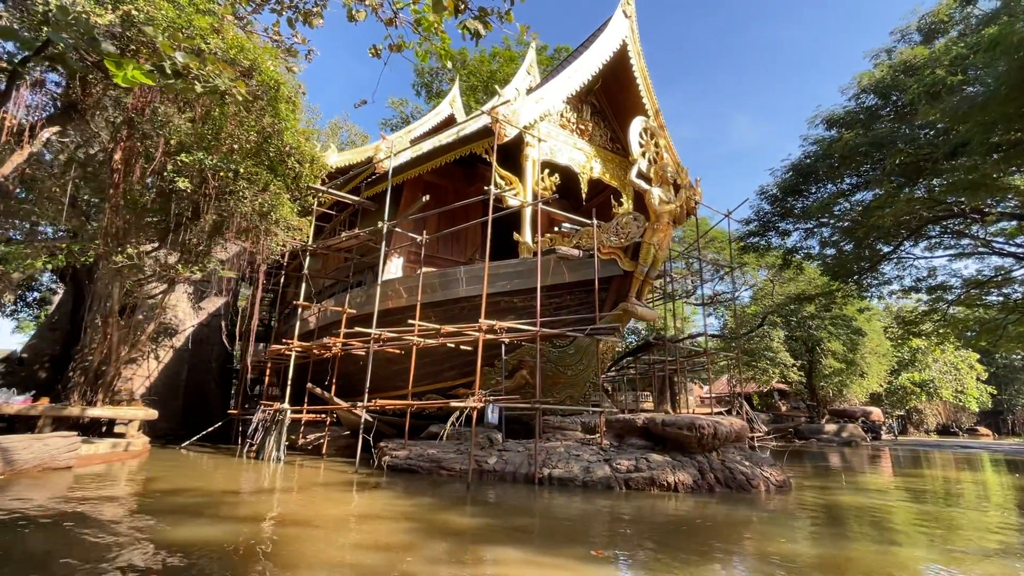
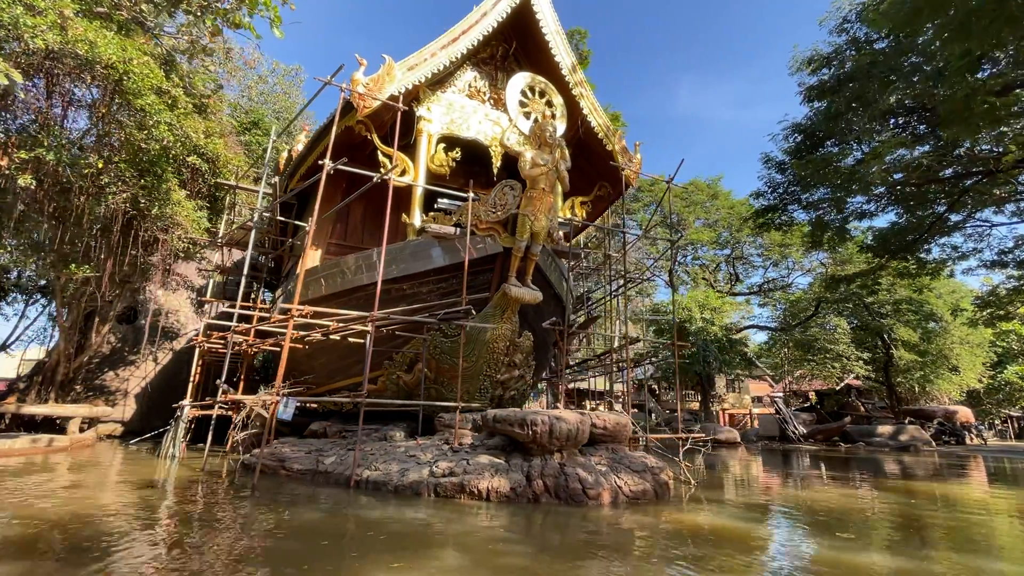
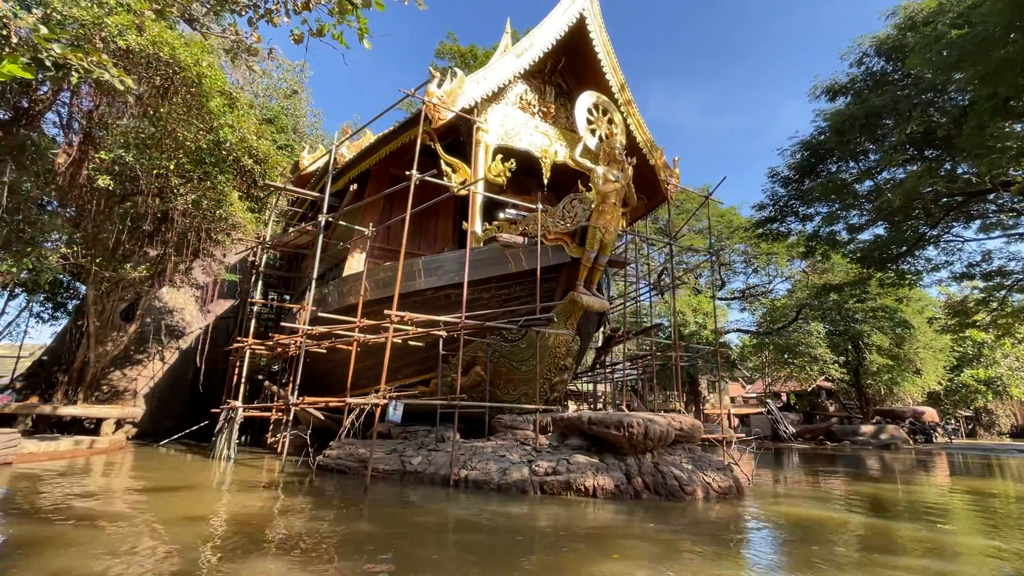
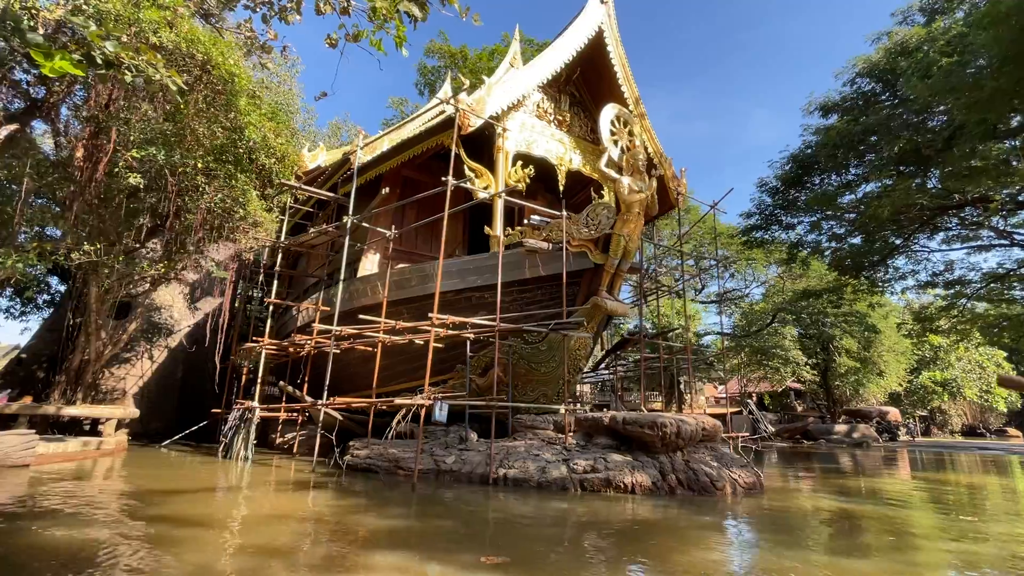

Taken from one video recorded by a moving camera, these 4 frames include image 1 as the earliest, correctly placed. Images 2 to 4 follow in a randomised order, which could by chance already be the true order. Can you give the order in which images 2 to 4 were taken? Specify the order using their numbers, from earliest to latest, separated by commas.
4, 3, 2
